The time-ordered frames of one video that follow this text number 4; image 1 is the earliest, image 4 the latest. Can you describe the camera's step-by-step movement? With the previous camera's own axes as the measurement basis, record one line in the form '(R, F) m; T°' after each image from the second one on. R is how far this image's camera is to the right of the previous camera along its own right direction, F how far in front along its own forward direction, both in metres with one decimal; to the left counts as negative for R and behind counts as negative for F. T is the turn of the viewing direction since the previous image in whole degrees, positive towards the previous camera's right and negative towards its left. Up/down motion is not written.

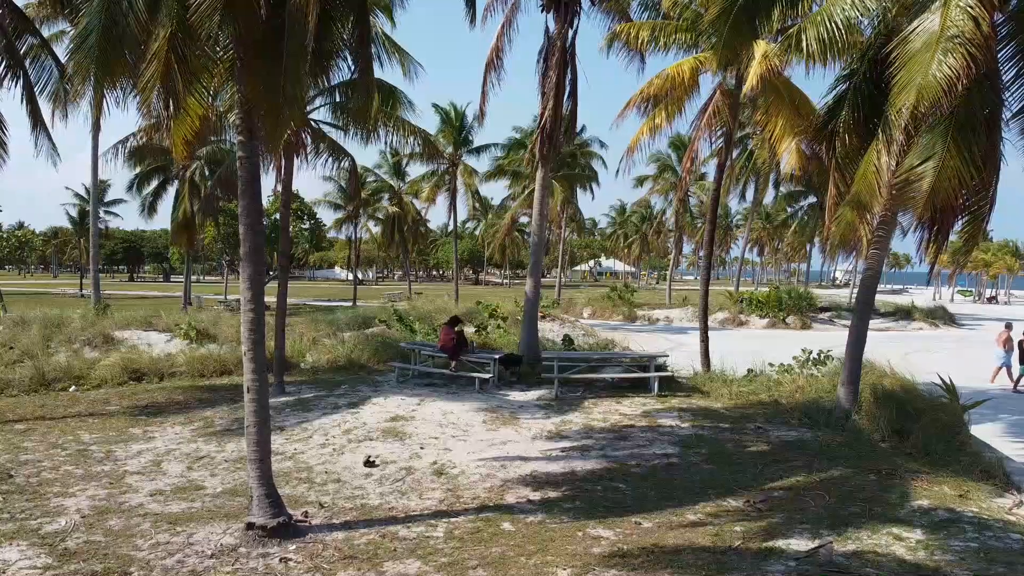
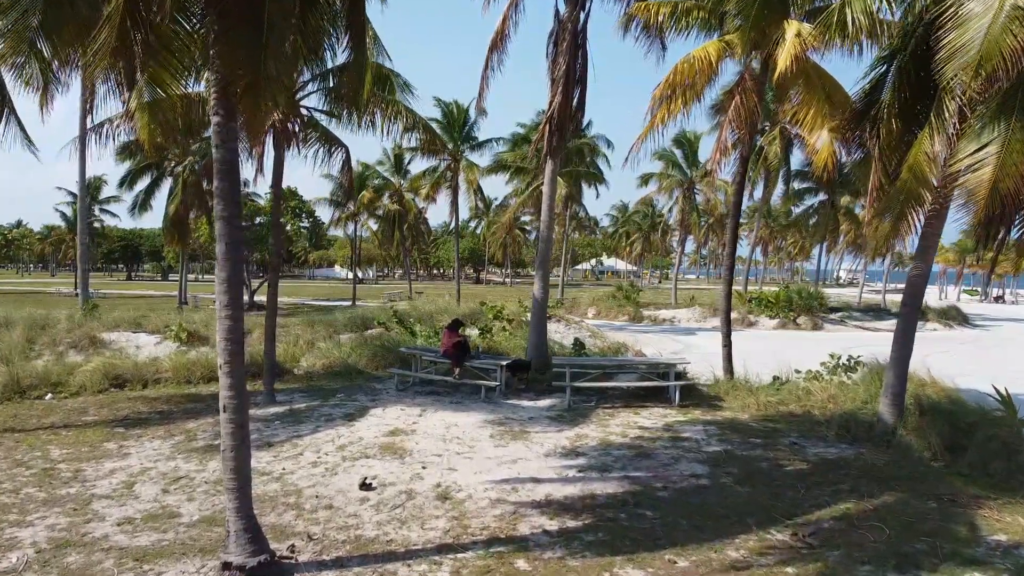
(-0.1, +0.7) m; 0°
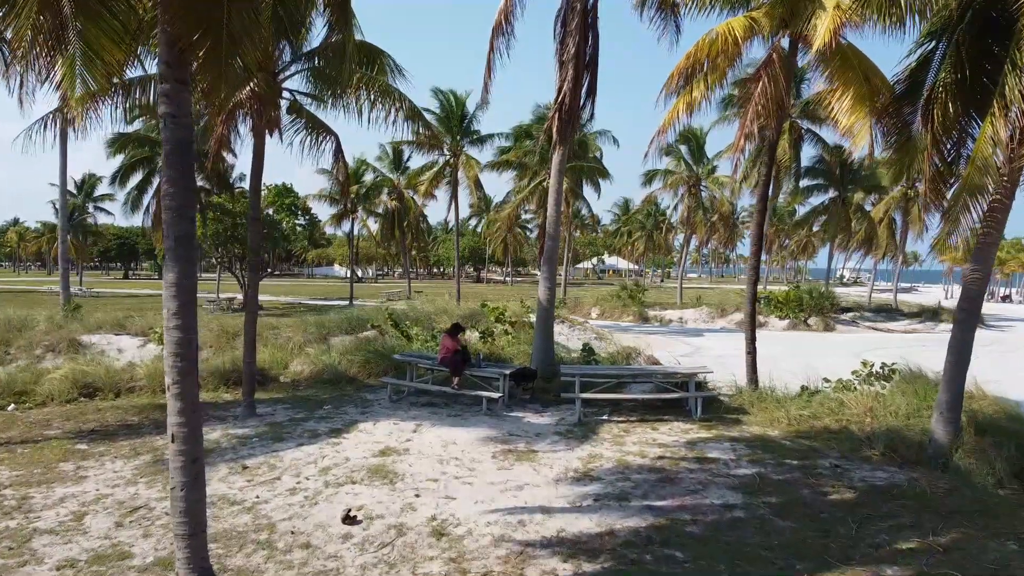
(0.0, +0.8) m; 0°
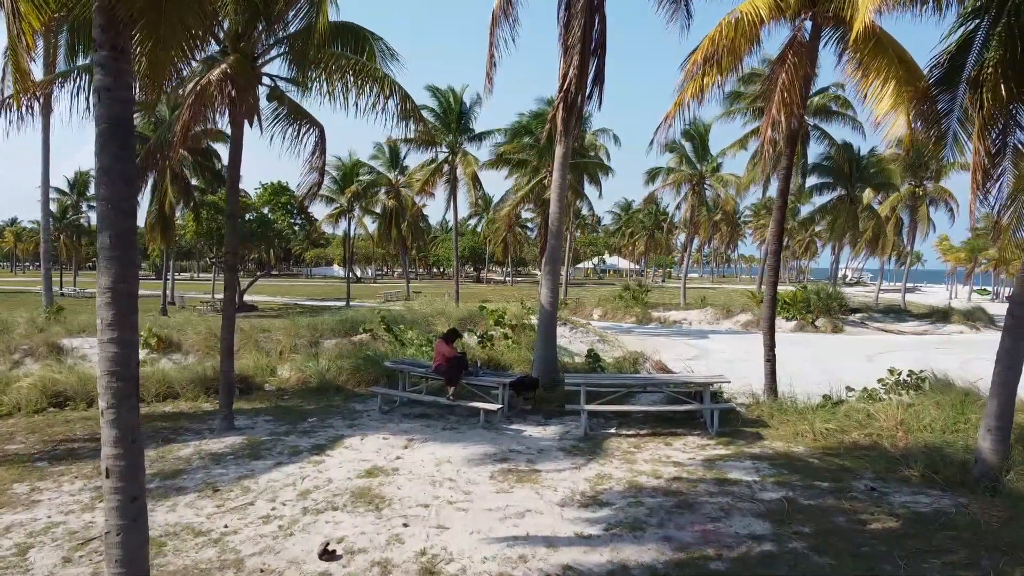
(0.0, +0.6) m; 0°
